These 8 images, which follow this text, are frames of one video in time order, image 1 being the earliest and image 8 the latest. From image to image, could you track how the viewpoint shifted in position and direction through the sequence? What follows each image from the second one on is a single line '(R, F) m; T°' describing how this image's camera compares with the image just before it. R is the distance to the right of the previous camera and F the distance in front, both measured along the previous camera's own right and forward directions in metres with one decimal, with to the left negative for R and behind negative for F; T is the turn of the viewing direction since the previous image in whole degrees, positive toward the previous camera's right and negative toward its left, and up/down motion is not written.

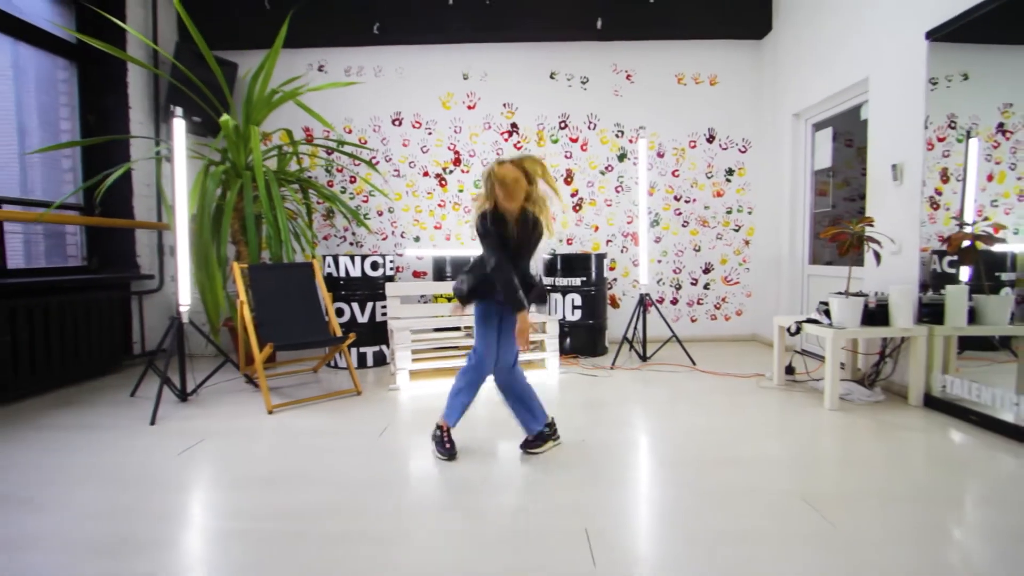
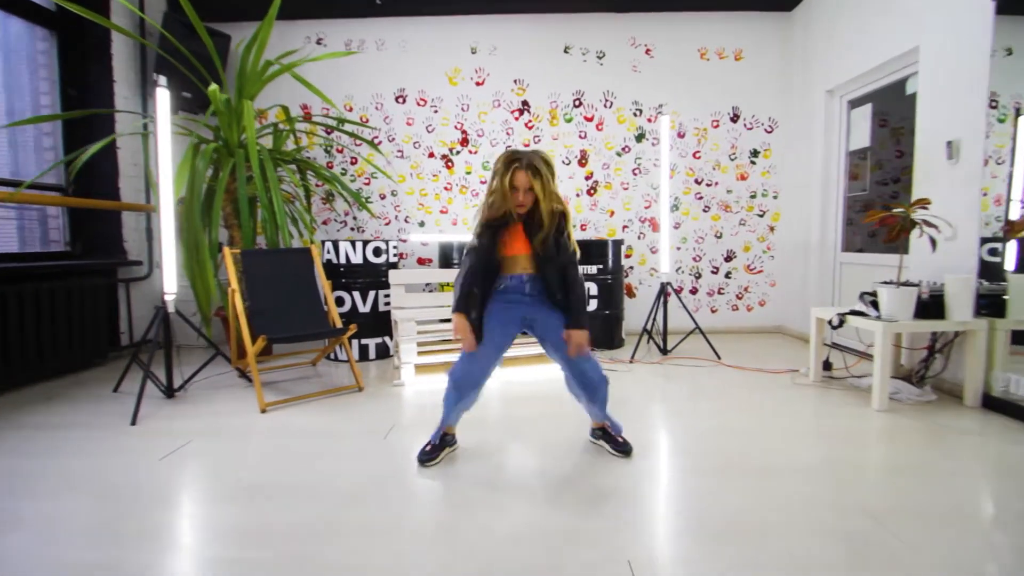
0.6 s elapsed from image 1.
(-0.1, +0.2) m; 0°
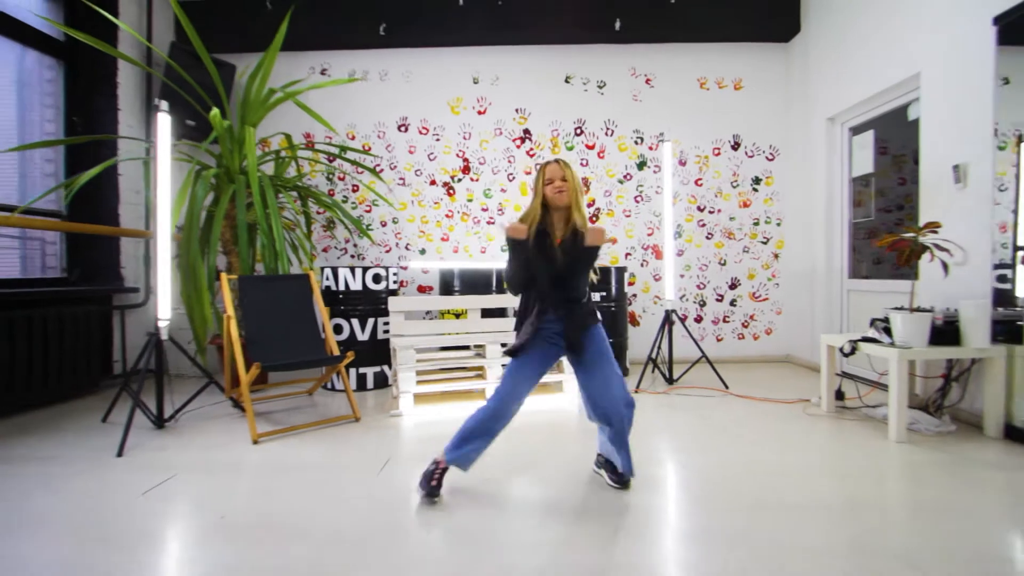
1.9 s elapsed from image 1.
(0.0, +0.1) m; 0°
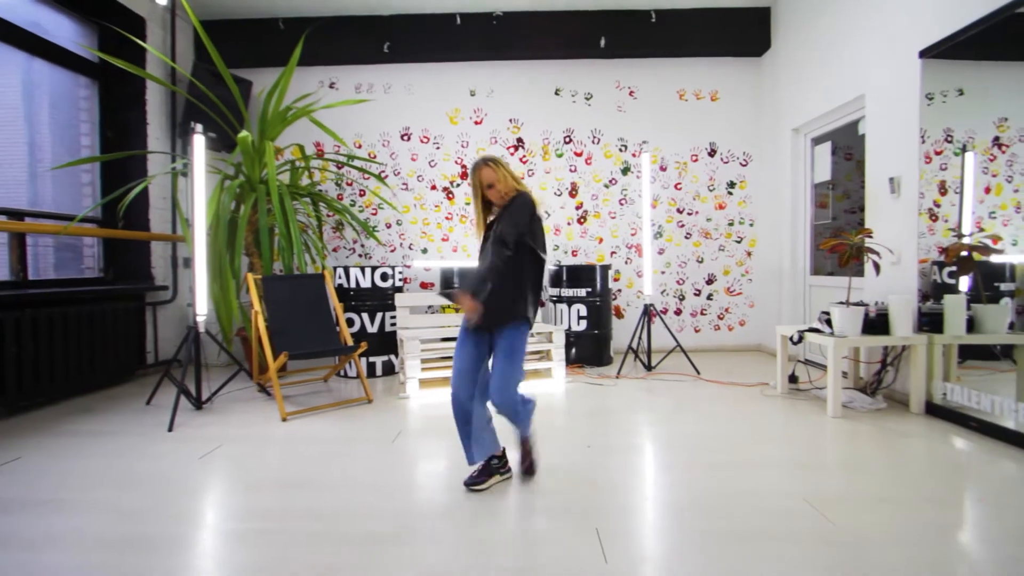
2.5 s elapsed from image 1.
(0.0, -0.3) m; 0°
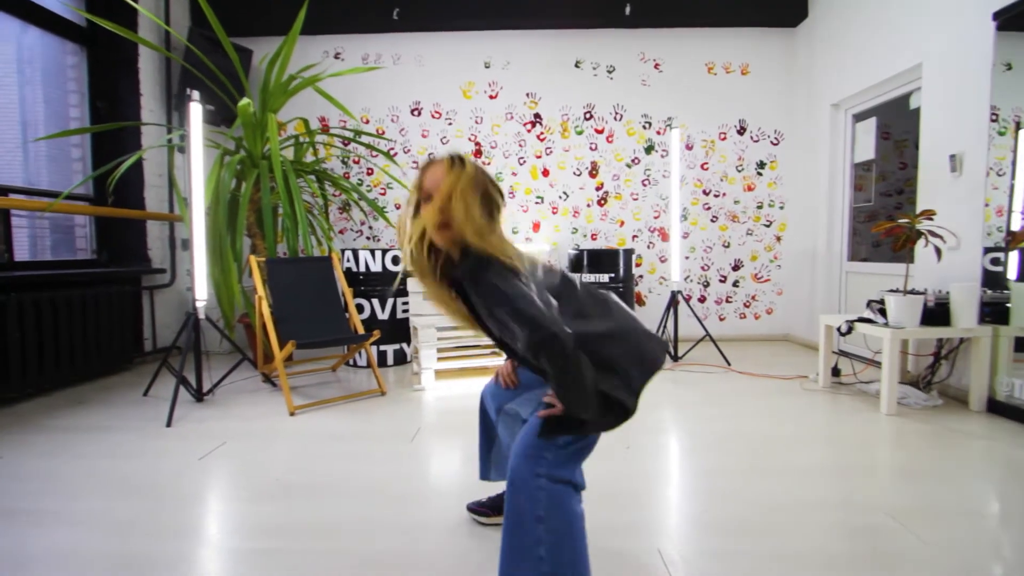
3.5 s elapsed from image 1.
(-0.1, +0.2) m; 0°
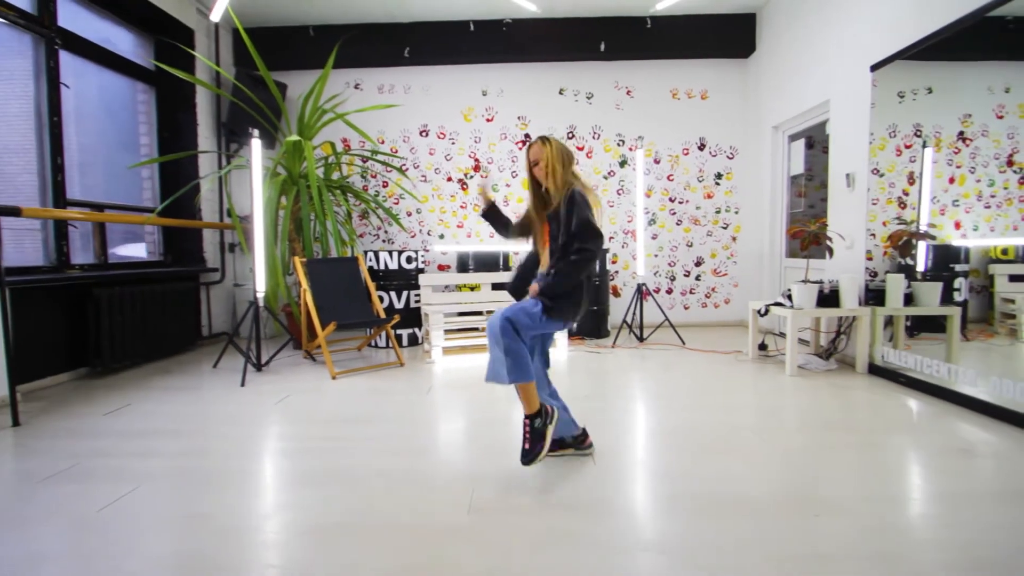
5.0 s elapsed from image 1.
(+0.1, -0.7) m; 0°
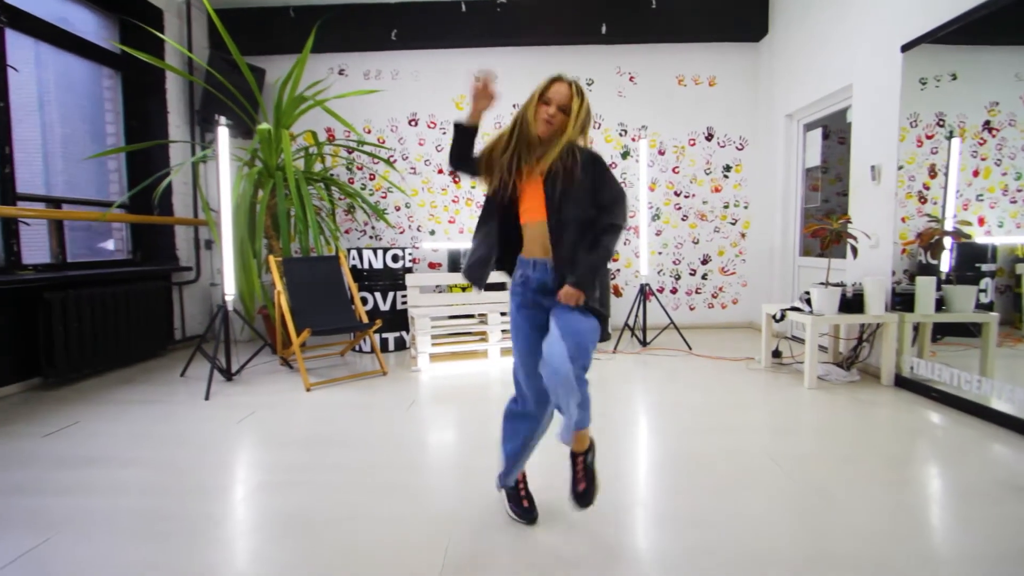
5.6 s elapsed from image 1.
(0.0, +0.3) m; 0°
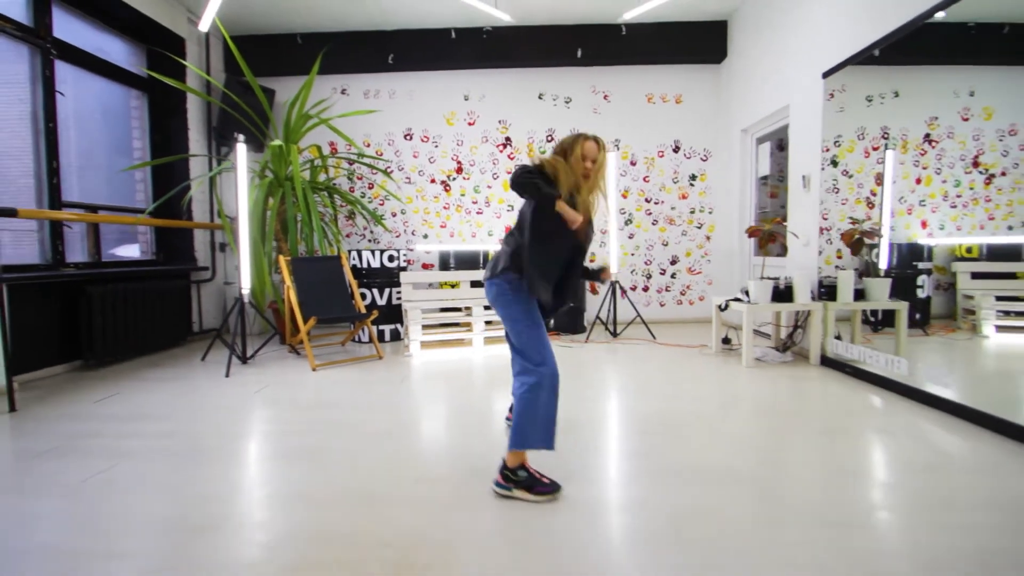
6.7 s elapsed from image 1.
(+0.1, -0.4) m; 0°
